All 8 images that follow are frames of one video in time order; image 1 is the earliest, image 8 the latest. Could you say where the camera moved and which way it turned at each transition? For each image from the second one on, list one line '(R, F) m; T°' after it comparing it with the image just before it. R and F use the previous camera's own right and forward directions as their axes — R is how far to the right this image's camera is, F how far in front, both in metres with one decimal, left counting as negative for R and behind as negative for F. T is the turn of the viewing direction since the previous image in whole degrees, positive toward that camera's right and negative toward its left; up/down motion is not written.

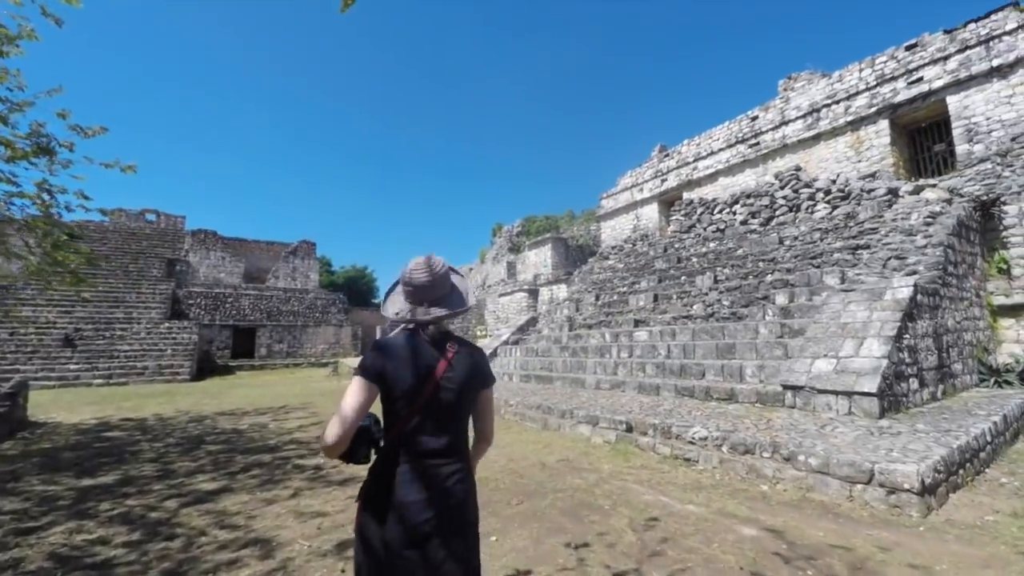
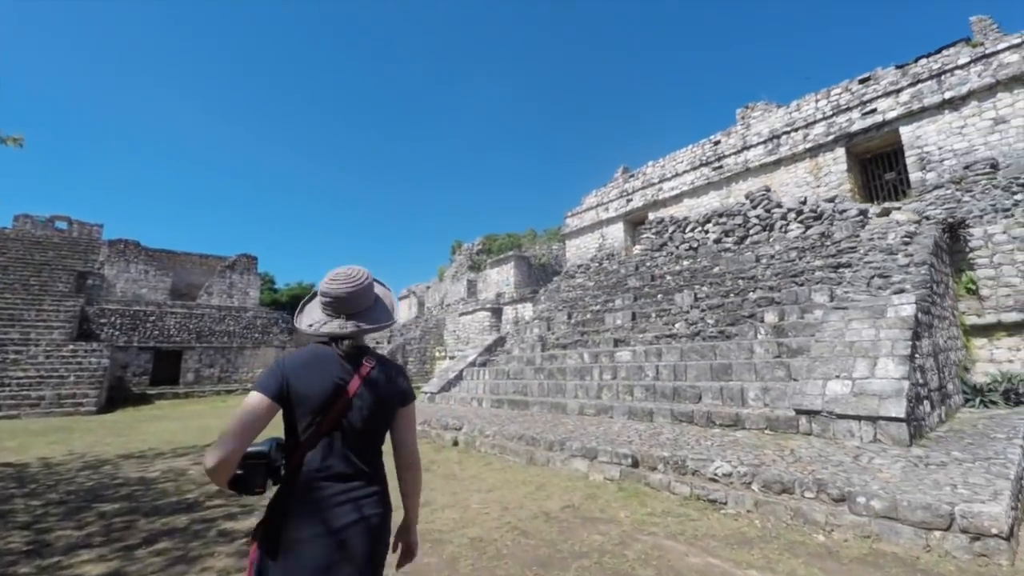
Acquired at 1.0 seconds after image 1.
(-0.4, +0.7) m; +6°
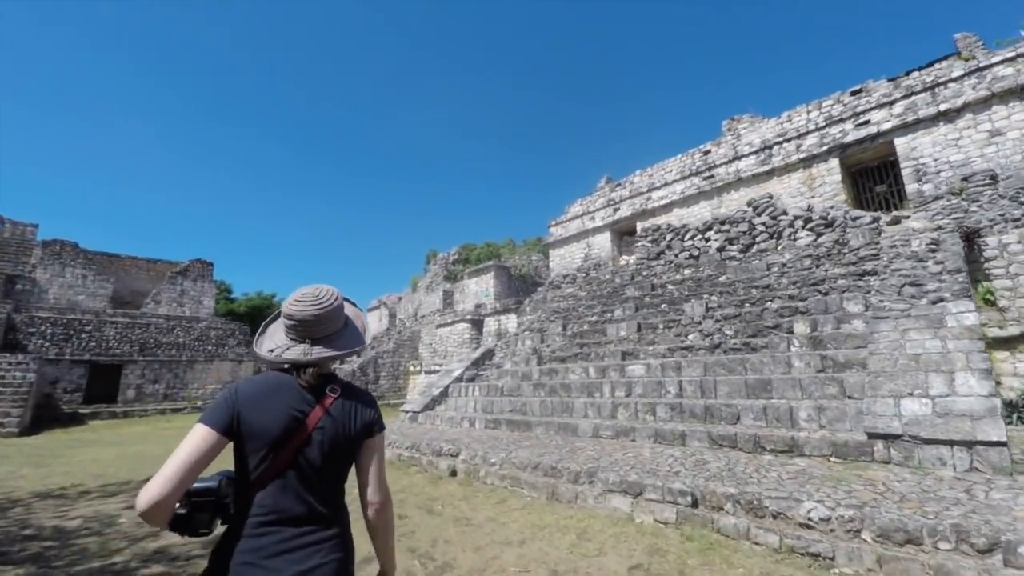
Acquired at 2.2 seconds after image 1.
(-0.5, +0.8) m; +4°
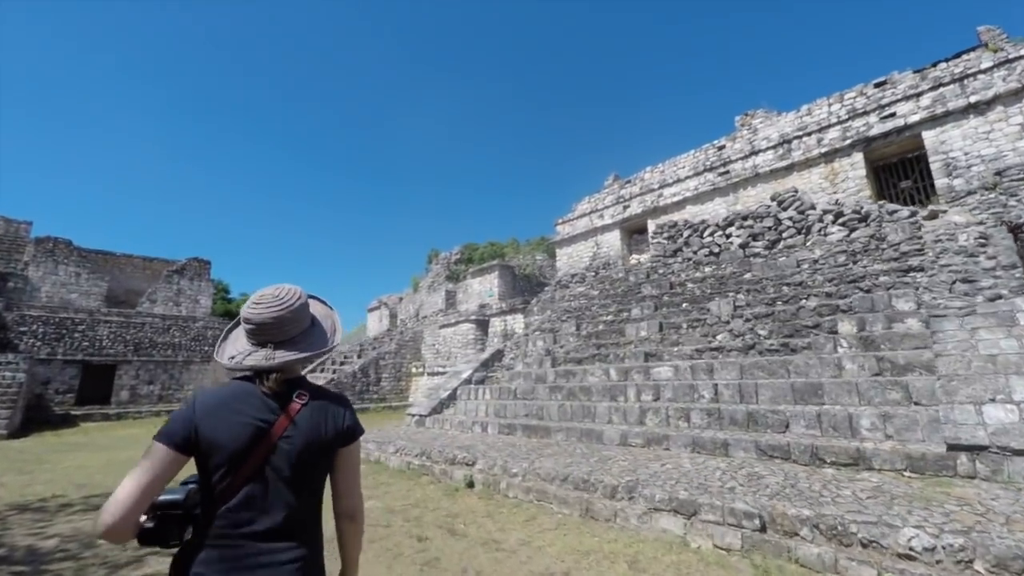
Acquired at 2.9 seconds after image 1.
(-0.3, +0.5) m; 0°
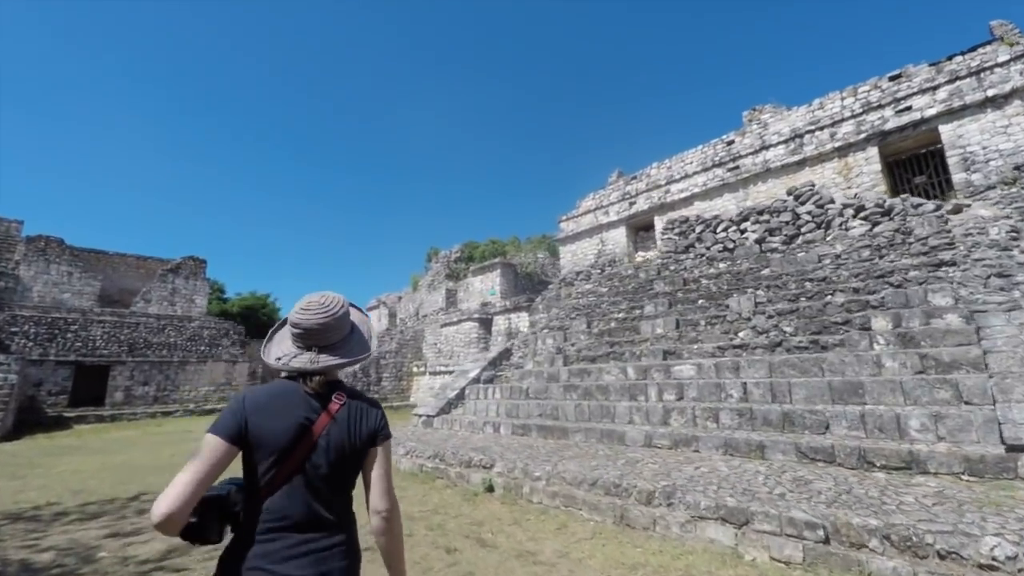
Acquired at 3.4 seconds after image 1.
(-0.3, +0.3) m; +1°
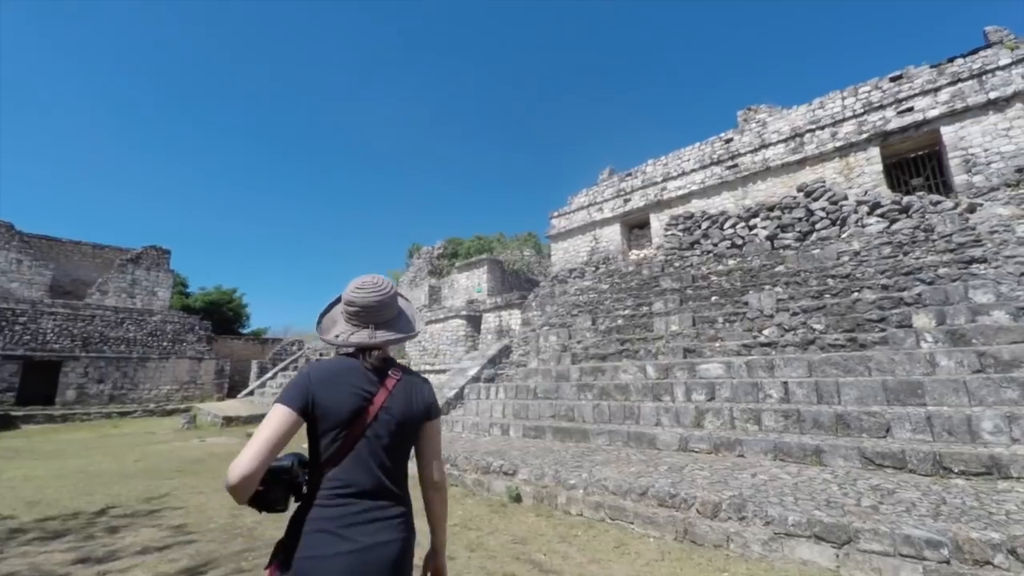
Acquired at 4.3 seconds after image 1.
(-0.6, +0.5) m; +3°
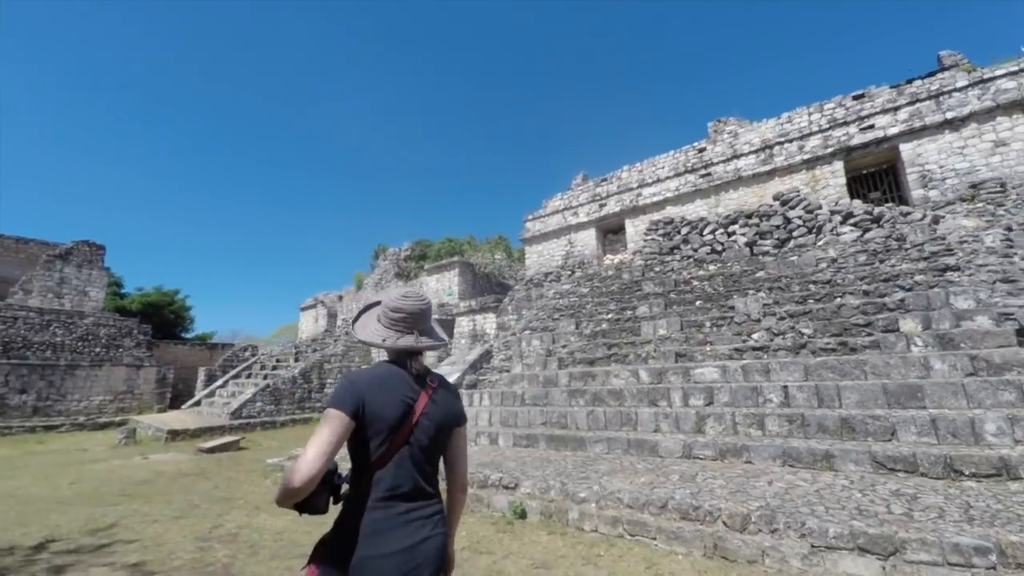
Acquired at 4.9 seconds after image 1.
(-0.4, +0.3) m; +5°
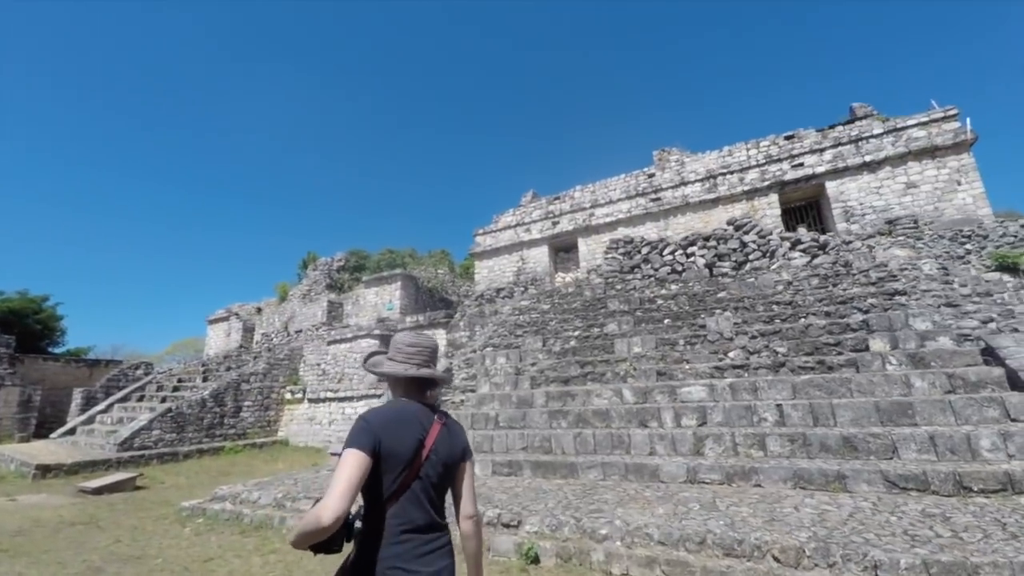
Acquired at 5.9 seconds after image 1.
(-0.7, +0.6) m; +10°
